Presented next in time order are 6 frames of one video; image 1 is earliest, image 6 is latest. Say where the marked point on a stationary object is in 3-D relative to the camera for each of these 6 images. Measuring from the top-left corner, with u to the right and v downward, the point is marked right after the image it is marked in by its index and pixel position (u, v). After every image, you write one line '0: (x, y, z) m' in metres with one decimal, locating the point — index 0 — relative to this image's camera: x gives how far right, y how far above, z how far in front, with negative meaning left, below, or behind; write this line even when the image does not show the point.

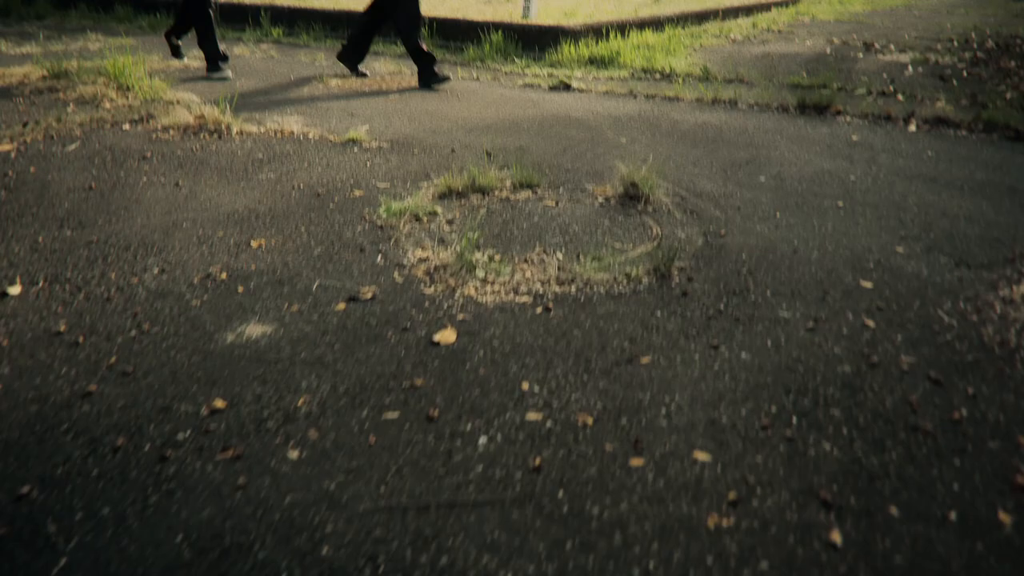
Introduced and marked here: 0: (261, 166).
0: (-1.1, +0.5, +4.2) m
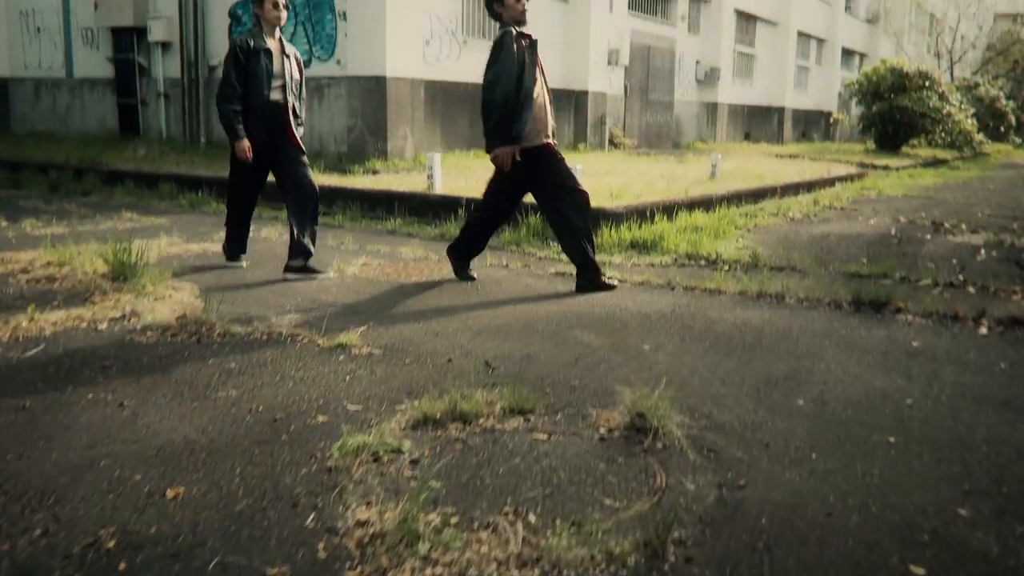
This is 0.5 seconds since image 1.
0: (-1.1, -0.3, +3.8) m
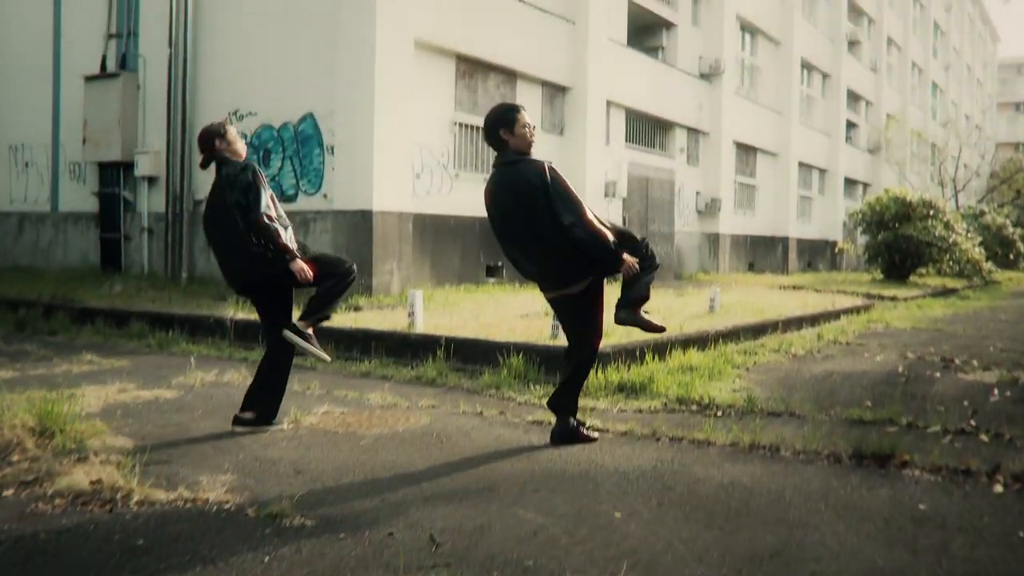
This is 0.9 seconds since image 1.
0: (-1.3, -0.9, +3.3) m
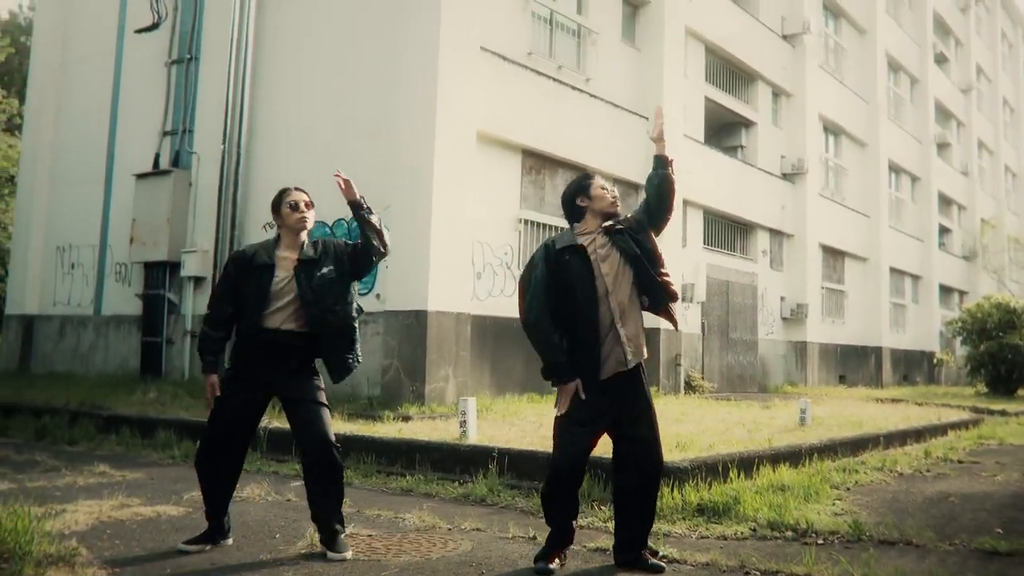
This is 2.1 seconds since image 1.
0: (-1.2, -1.1, +2.4) m
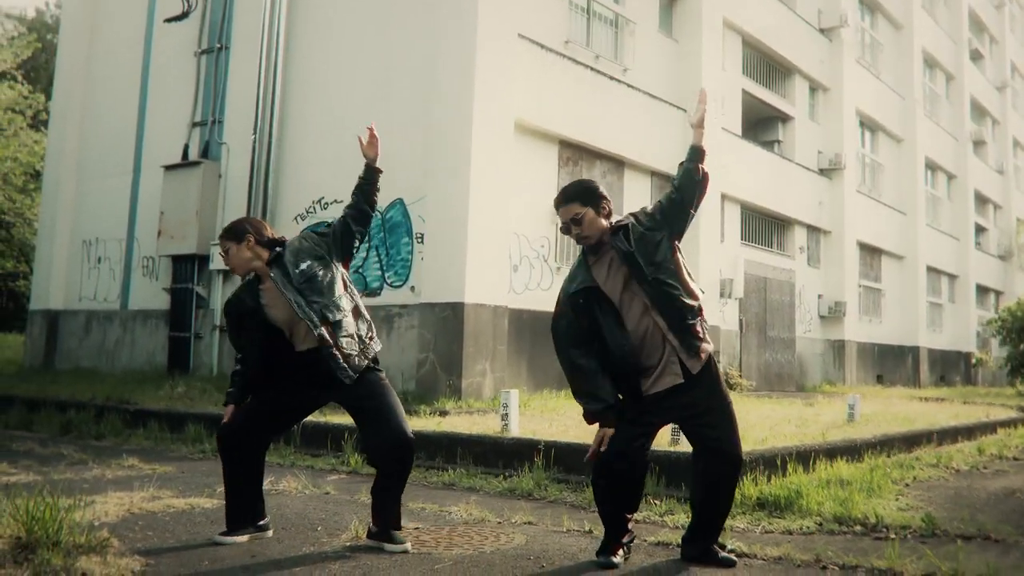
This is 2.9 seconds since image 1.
0: (-1.0, -1.0, +2.2) m
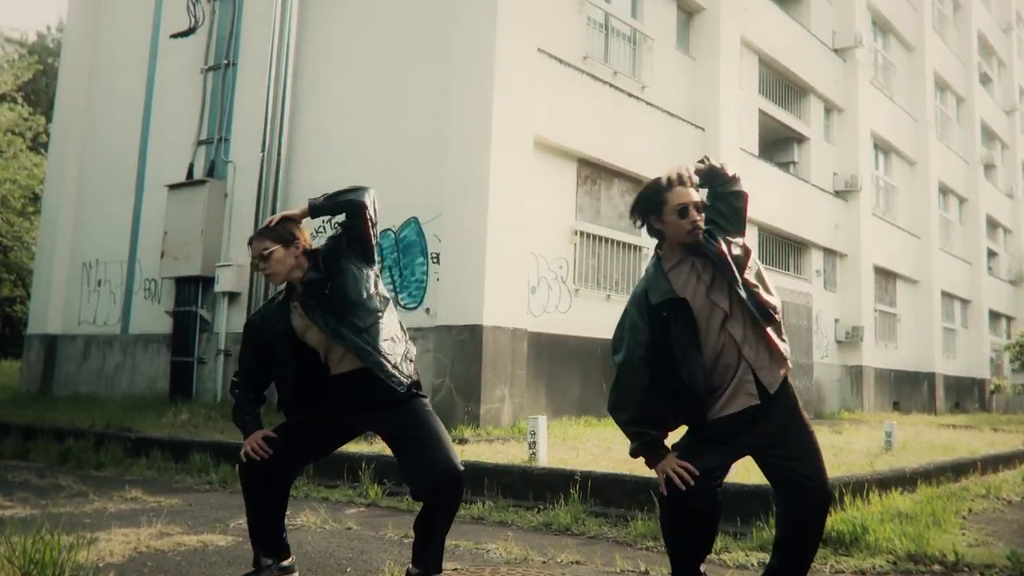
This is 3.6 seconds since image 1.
0: (-0.8, -1.0, +1.8) m
